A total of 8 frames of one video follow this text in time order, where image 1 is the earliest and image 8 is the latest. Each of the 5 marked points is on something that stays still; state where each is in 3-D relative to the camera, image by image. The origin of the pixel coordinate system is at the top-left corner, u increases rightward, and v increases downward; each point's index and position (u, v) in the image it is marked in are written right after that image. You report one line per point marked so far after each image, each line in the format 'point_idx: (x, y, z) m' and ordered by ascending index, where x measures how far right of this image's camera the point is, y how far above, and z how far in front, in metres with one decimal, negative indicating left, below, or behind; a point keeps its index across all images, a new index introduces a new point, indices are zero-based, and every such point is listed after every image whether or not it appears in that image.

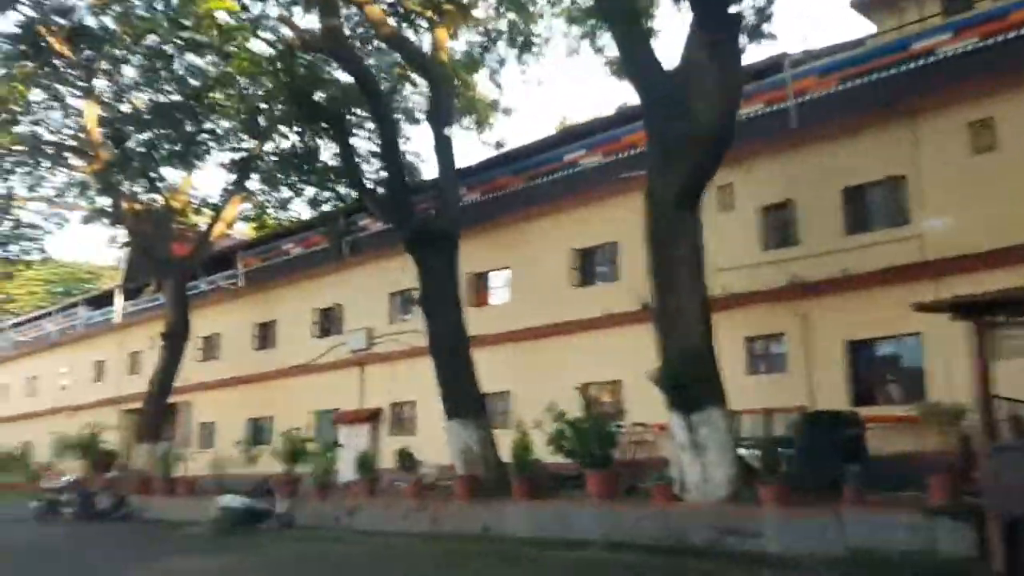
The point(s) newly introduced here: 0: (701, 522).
0: (+2.6, -3.2, +12.0) m
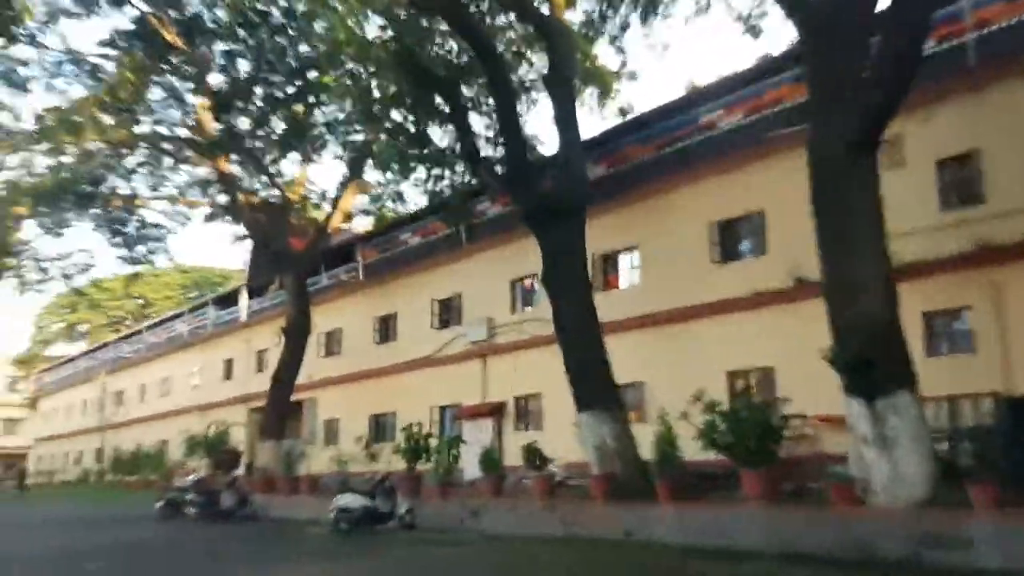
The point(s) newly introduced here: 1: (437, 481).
0: (+4.3, -2.7, +10.0) m
1: (-1.4, -3.6, +16.6) m
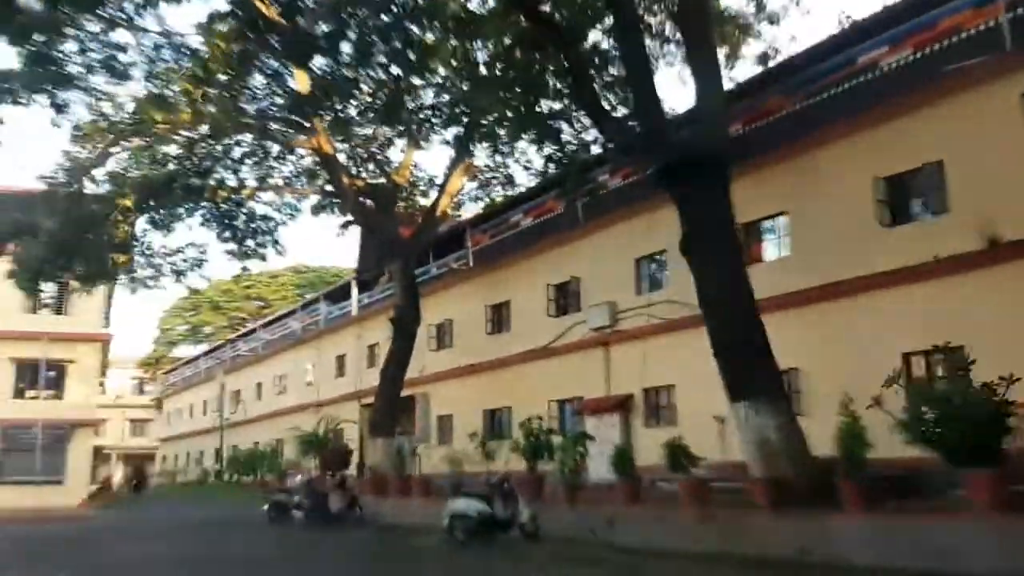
0: (+5.6, -2.2, +7.4) m
1: (+0.8, -3.2, +14.7) m
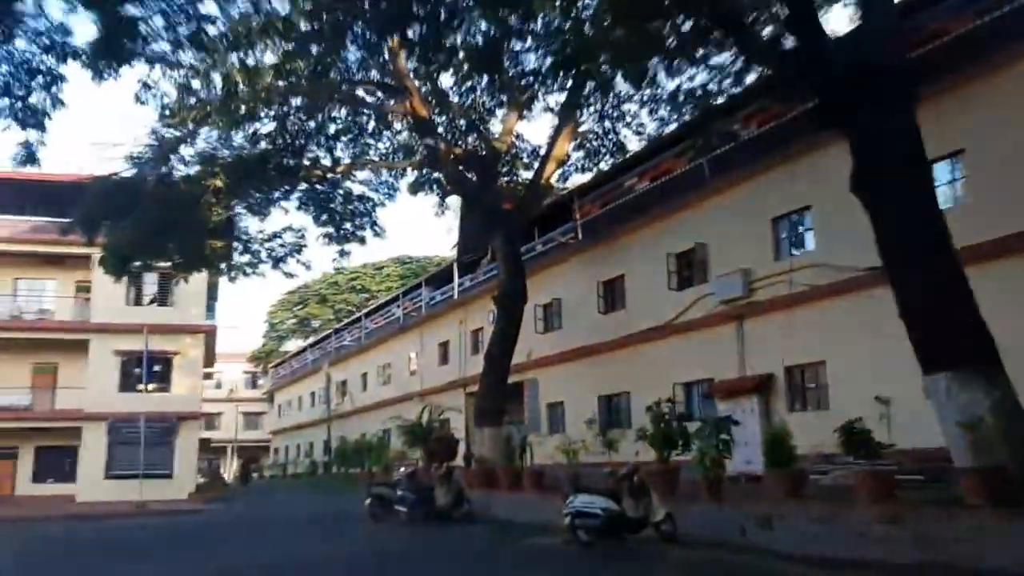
0: (+6.5, -1.6, +4.8) m
1: (+2.7, -2.7, +12.6) m
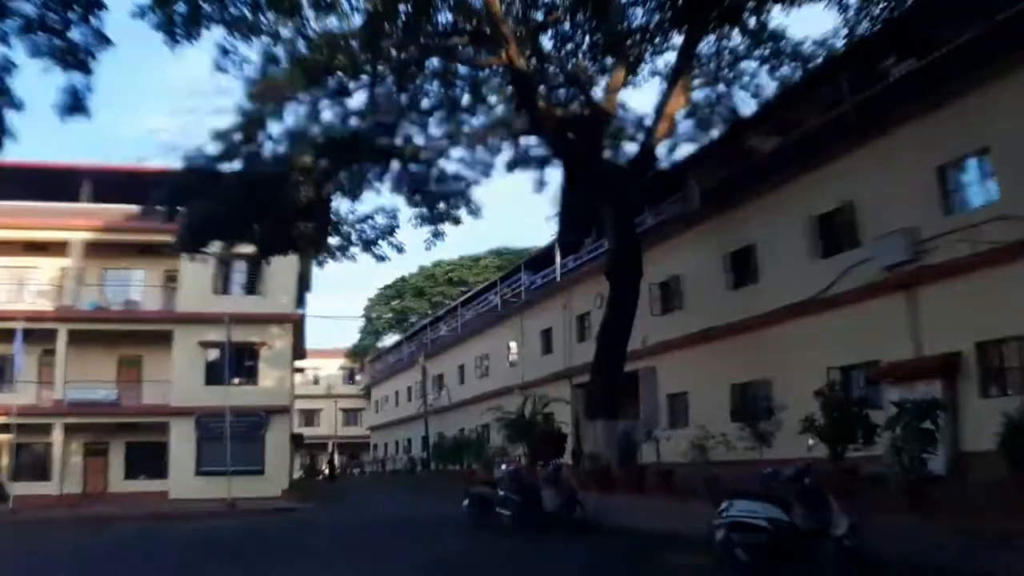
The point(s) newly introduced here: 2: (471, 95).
0: (+7.1, -1.0, +1.6) m
1: (+4.1, -2.1, +9.8) m
2: (-0.9, +3.8, +18.3) m
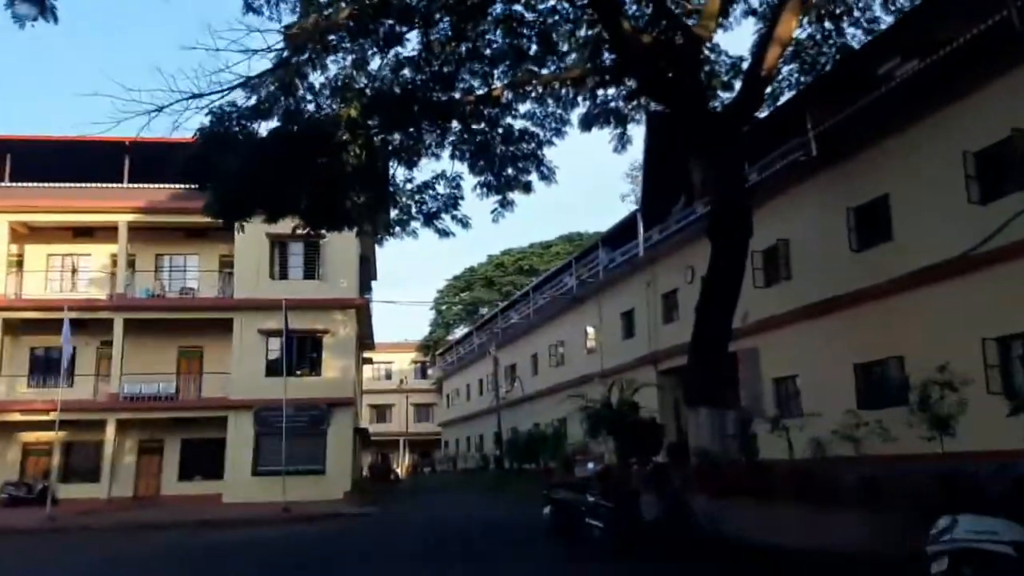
0: (+7.3, -0.4, -1.5) m
1: (+4.9, -1.5, +6.9) m
2: (+0.5, +4.4, +15.7) m
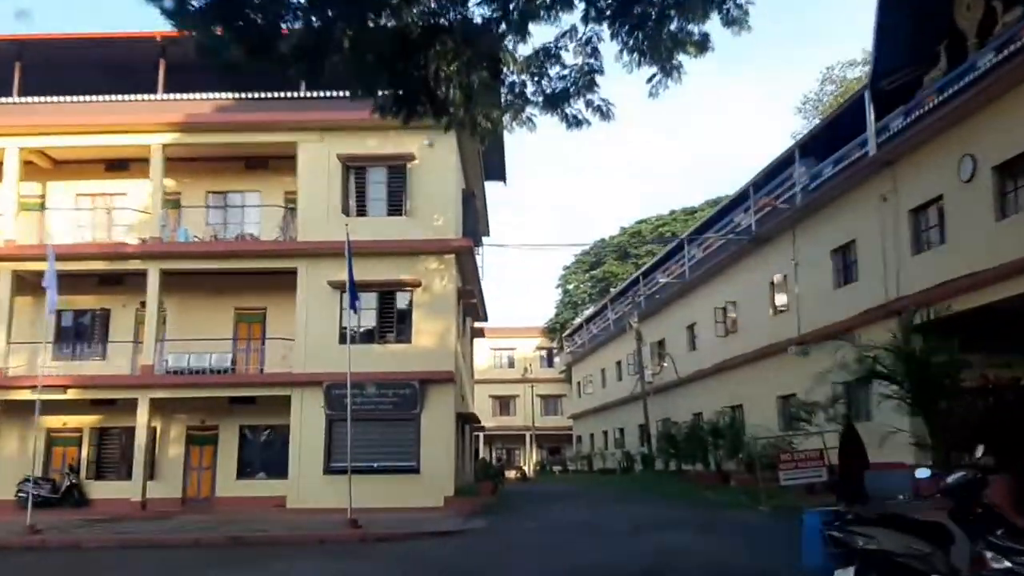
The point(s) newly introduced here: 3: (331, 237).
0: (+6.7, +1.1, -9.8) m
1: (+5.6, 0.0, -1.1) m
2: (+2.3, +5.8, +8.2) m
3: (-4.0, +1.1, +19.7) m
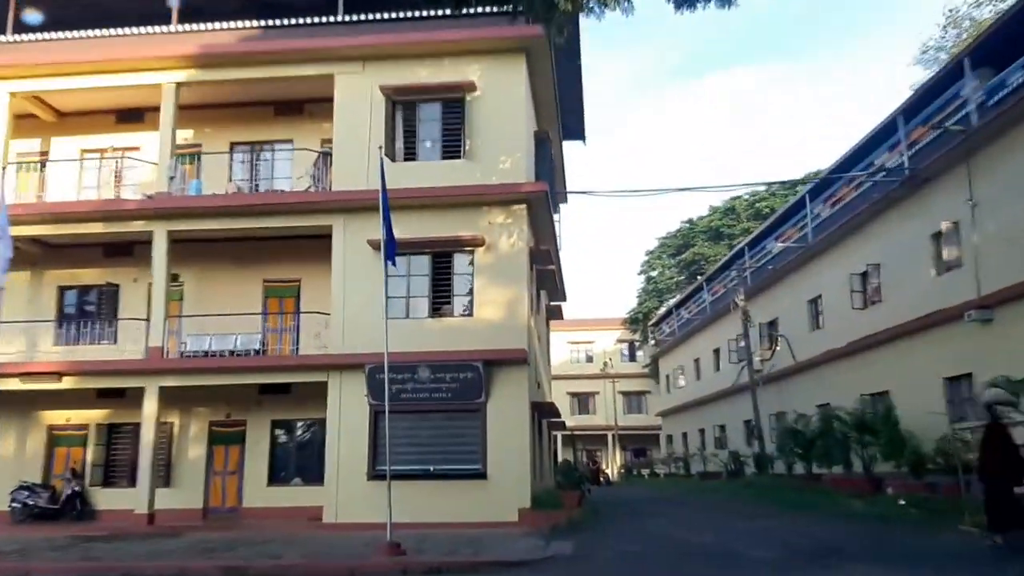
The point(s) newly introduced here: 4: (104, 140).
0: (+5.7, +2.0, -14.2) m
1: (+5.3, +0.9, -5.5) m
2: (+2.8, +6.6, +4.1) m
3: (-2.5, +1.8, +16.1) m
4: (-8.3, +3.0, +18.1) m
